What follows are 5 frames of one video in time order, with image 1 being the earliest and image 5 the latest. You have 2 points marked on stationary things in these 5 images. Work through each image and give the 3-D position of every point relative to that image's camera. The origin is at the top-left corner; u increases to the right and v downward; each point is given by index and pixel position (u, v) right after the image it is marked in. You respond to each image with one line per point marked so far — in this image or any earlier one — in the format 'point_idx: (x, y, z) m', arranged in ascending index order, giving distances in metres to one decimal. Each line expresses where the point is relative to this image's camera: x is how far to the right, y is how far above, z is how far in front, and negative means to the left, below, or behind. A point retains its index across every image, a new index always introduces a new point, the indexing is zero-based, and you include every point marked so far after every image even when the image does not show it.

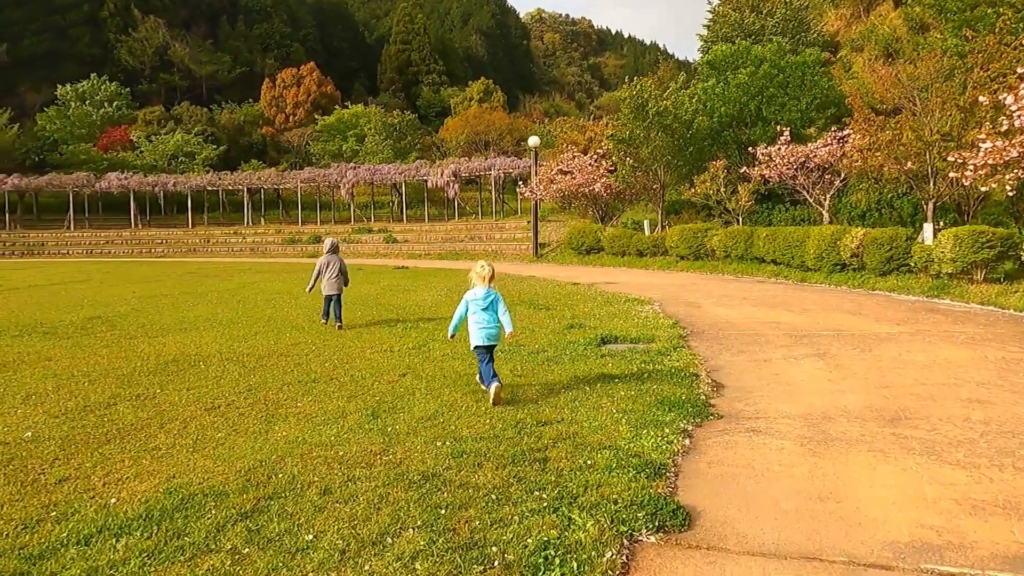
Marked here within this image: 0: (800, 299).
0: (+4.5, -0.2, +12.1) m
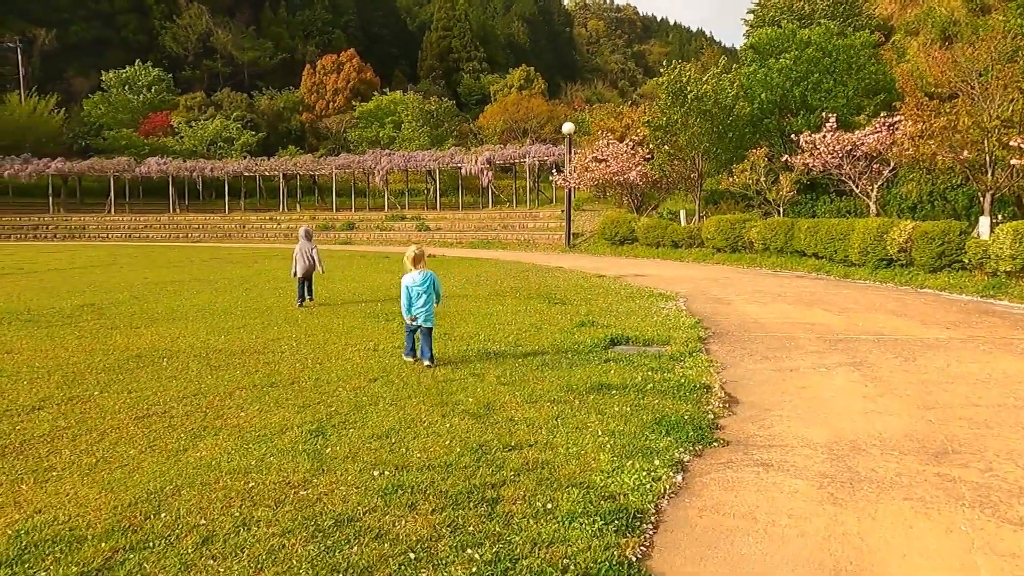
0: (+4.8, -0.1, +11.1) m
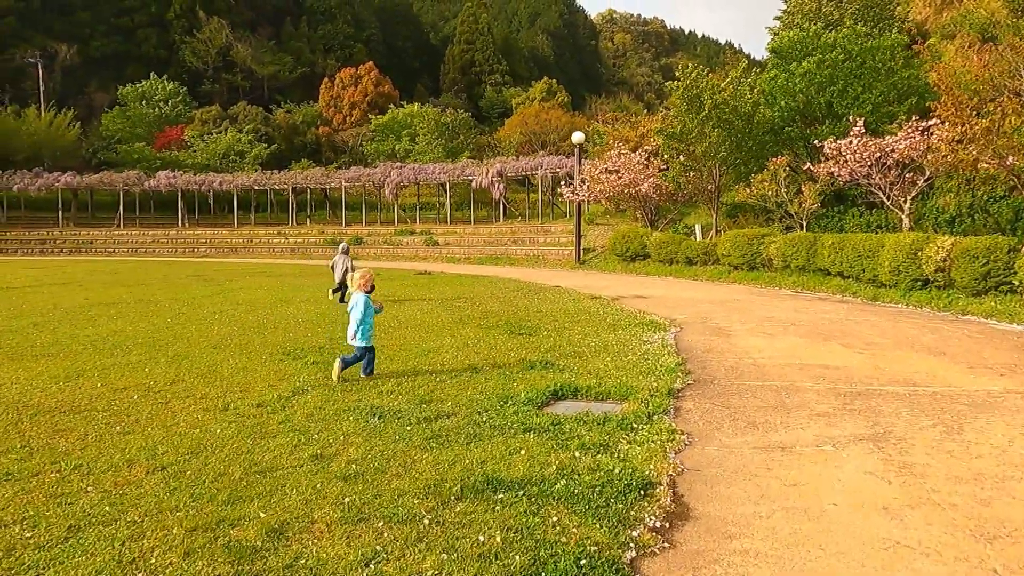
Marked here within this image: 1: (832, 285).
0: (+4.3, -0.5, +9.4) m
1: (+6.3, 0.0, +15.0) m
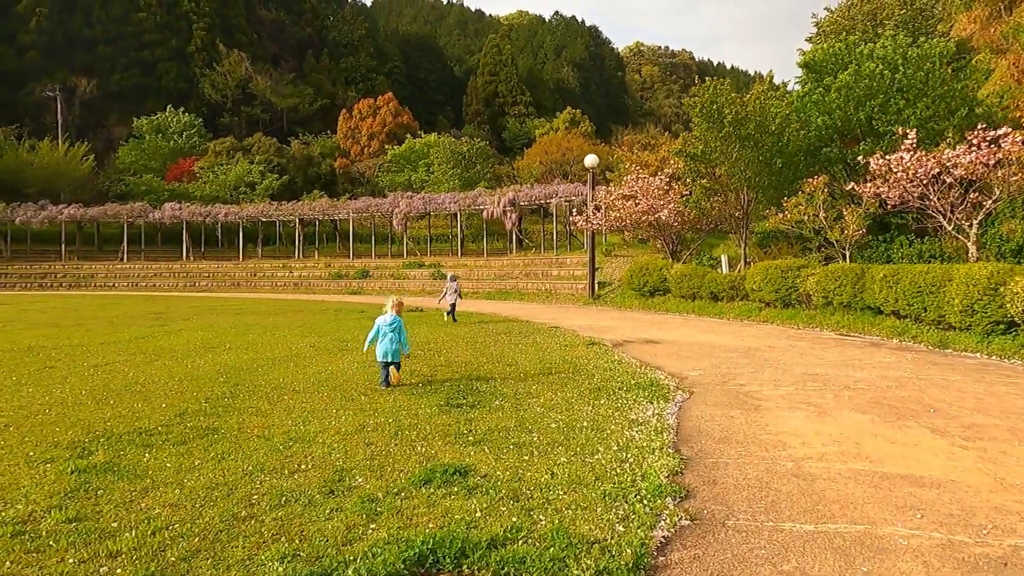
0: (+3.8, -0.9, +6.8) m
1: (+6.1, -0.6, +12.3) m
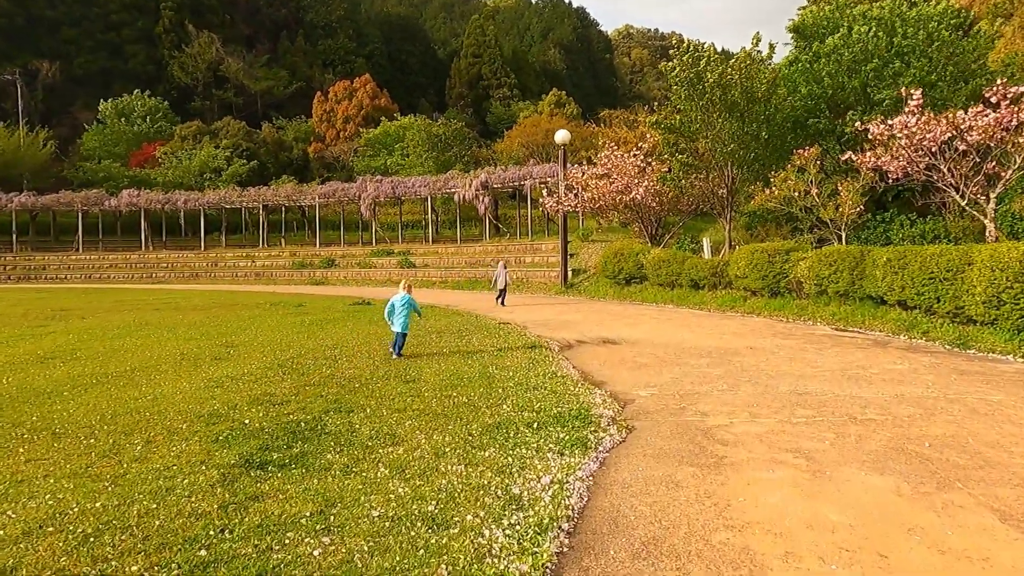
0: (+3.0, -0.8, +4.7) m
1: (+5.1, -0.4, +10.3) m
